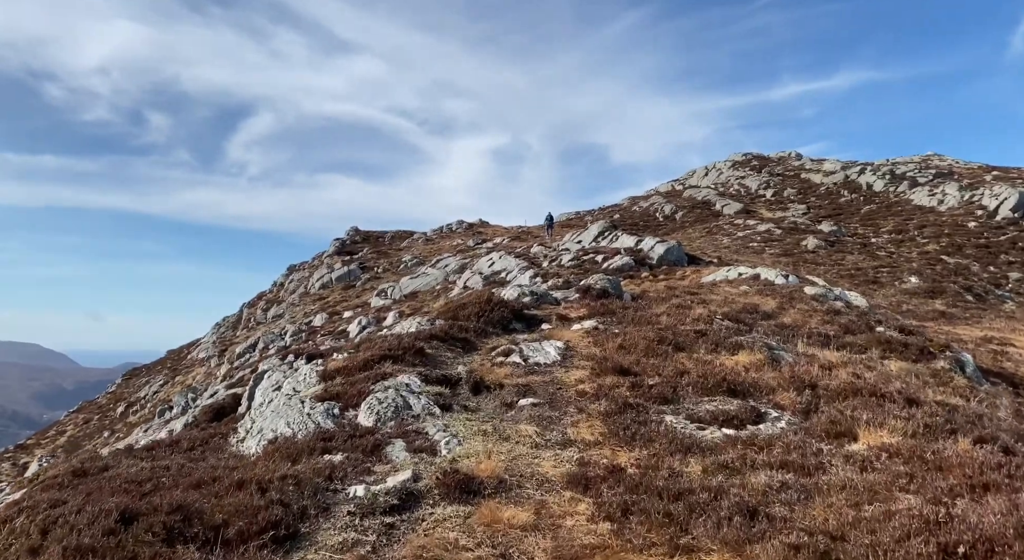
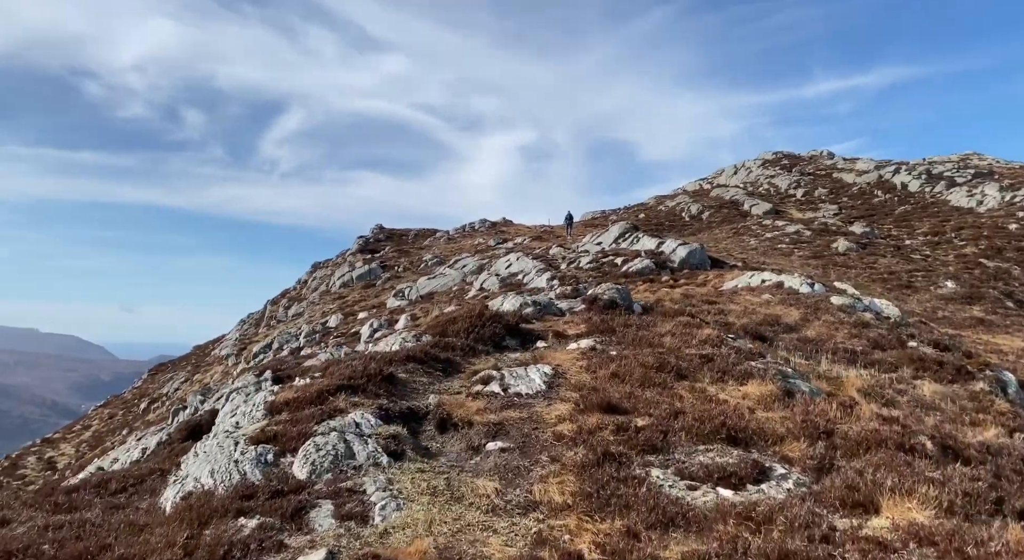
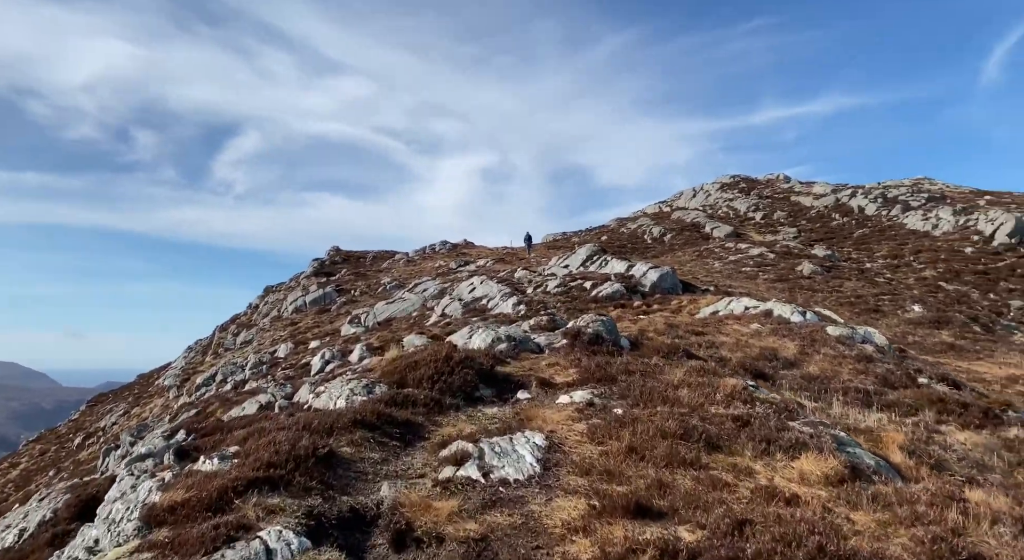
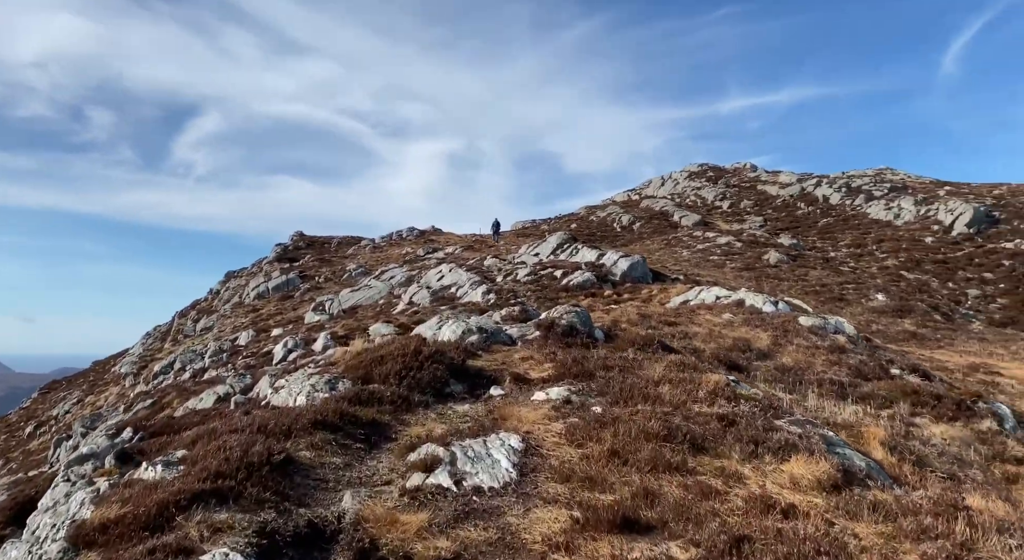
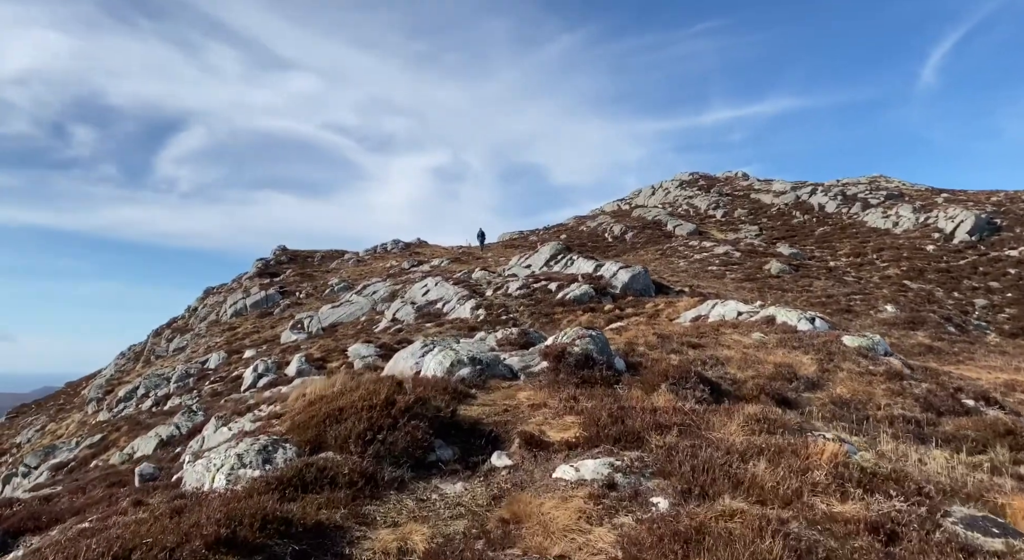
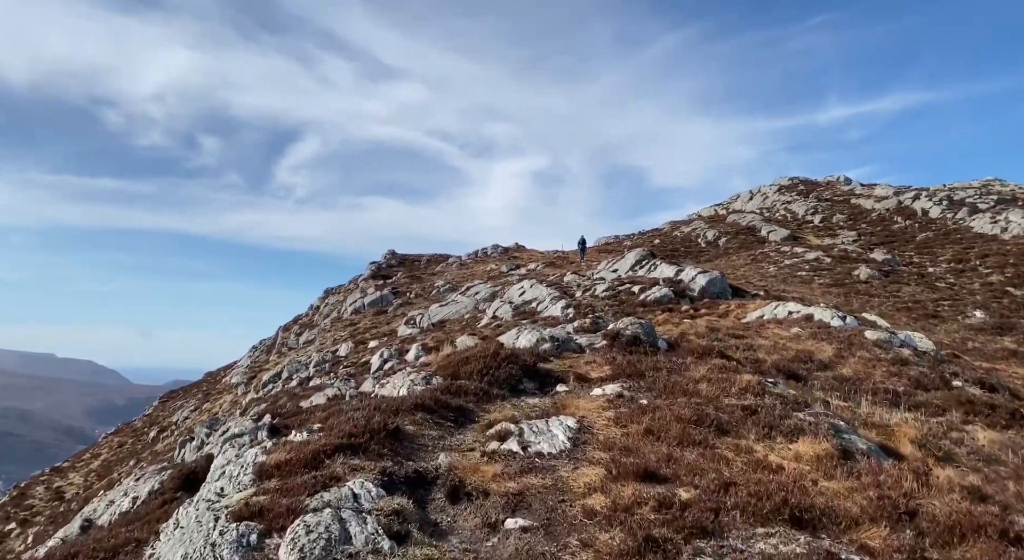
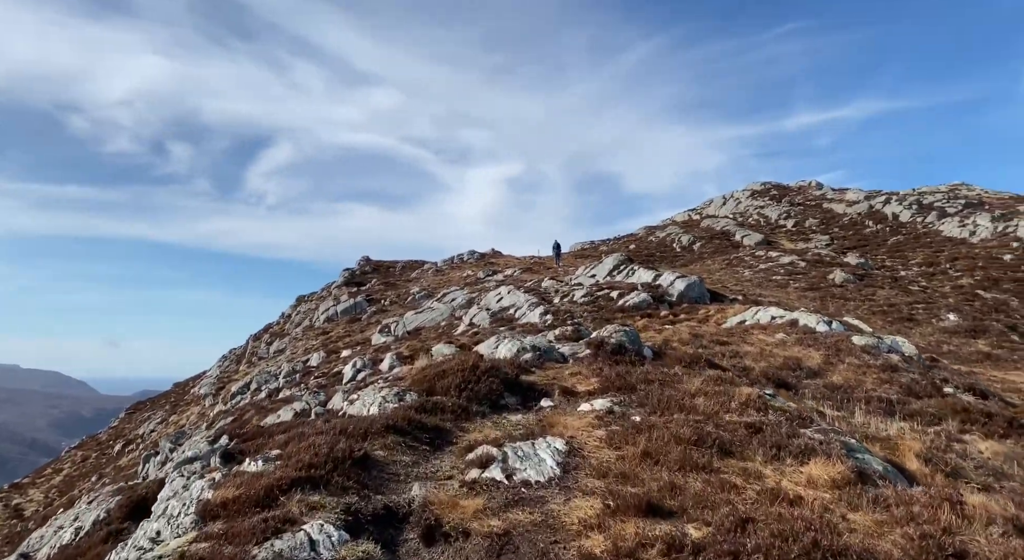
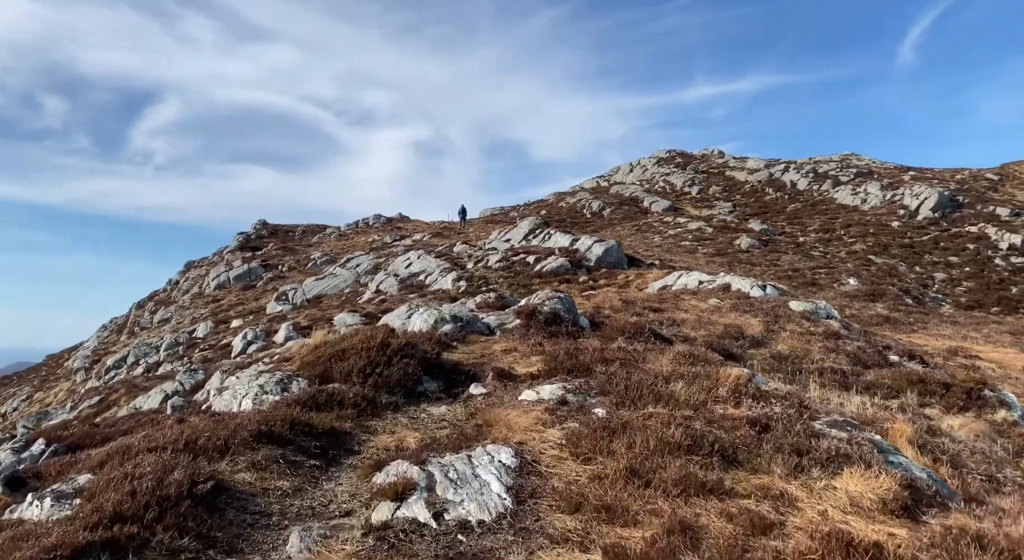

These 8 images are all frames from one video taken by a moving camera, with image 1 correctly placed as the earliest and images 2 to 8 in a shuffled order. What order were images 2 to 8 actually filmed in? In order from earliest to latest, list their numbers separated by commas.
2, 6, 7, 3, 4, 8, 5
